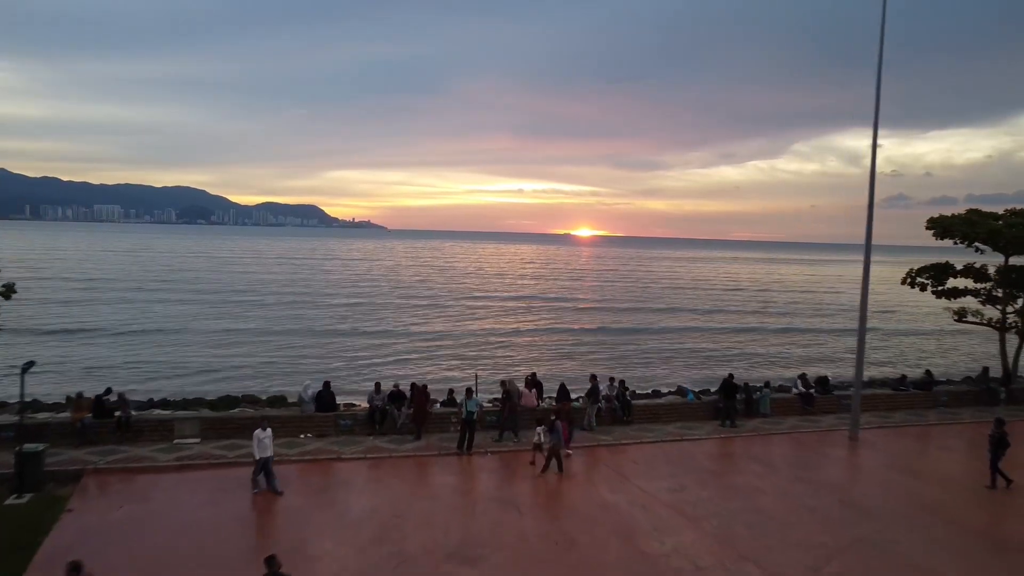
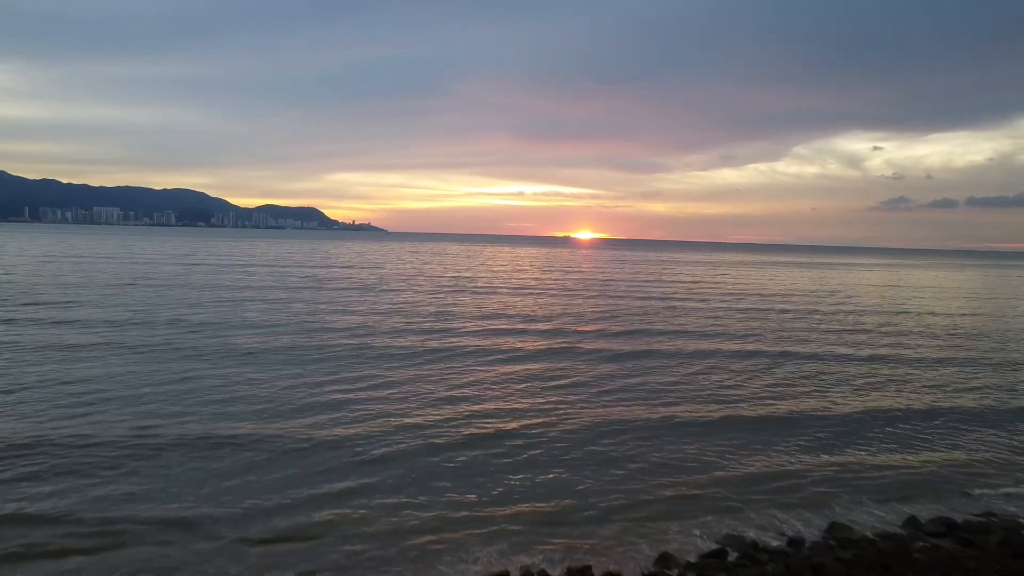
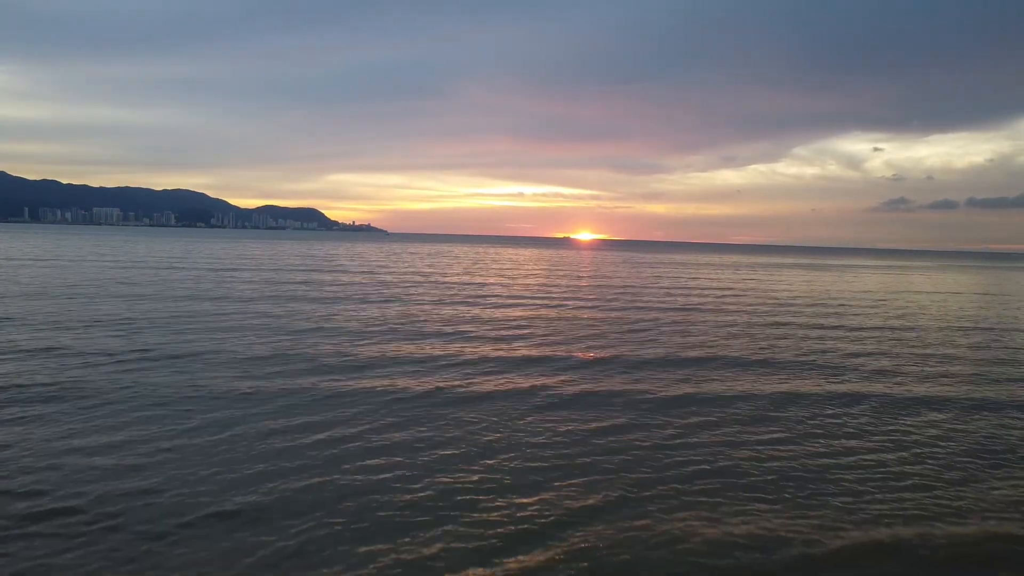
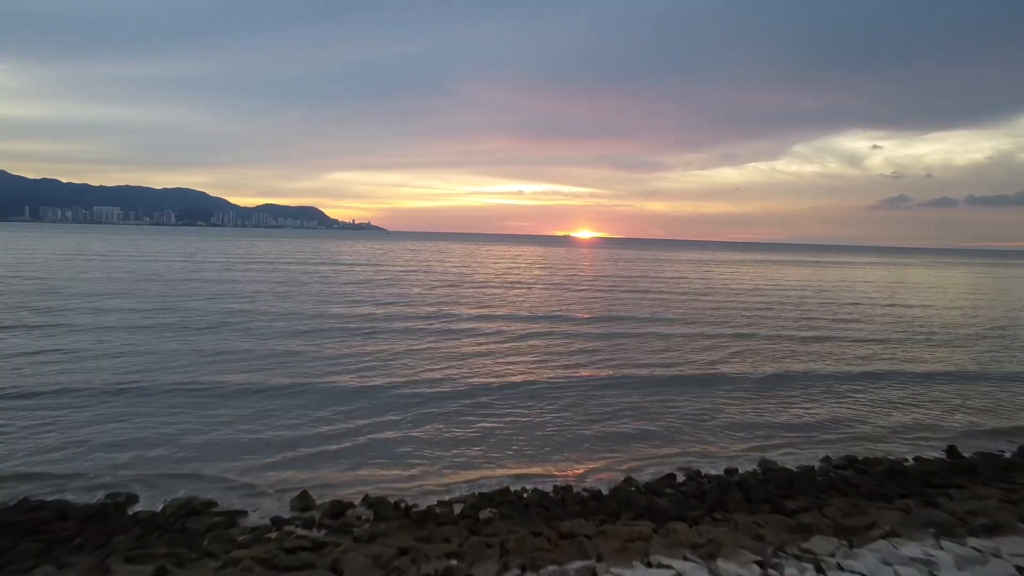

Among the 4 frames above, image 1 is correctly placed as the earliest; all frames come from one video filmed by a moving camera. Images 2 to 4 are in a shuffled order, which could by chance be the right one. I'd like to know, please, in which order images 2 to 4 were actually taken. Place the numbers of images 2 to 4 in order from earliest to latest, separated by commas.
4, 2, 3
